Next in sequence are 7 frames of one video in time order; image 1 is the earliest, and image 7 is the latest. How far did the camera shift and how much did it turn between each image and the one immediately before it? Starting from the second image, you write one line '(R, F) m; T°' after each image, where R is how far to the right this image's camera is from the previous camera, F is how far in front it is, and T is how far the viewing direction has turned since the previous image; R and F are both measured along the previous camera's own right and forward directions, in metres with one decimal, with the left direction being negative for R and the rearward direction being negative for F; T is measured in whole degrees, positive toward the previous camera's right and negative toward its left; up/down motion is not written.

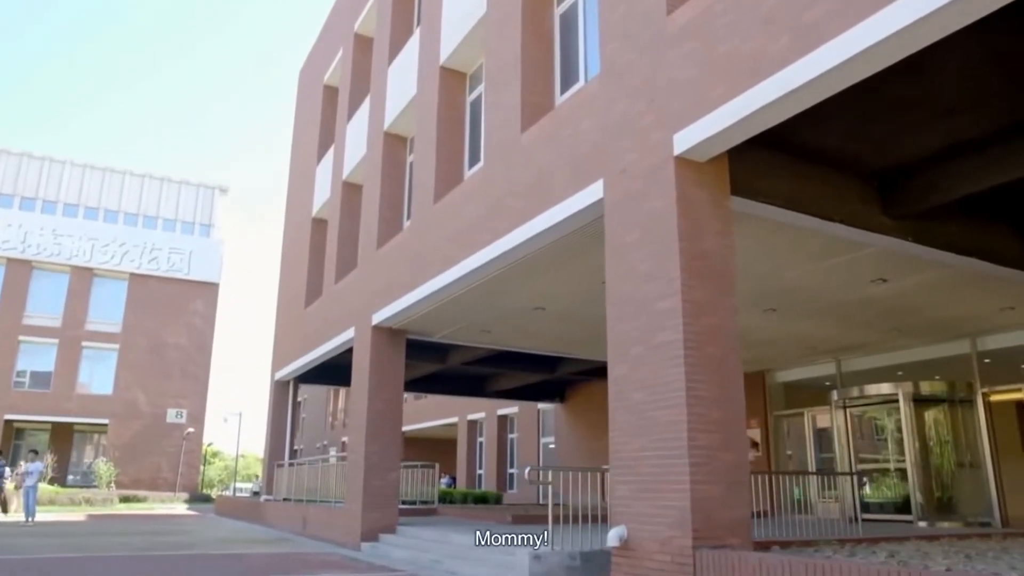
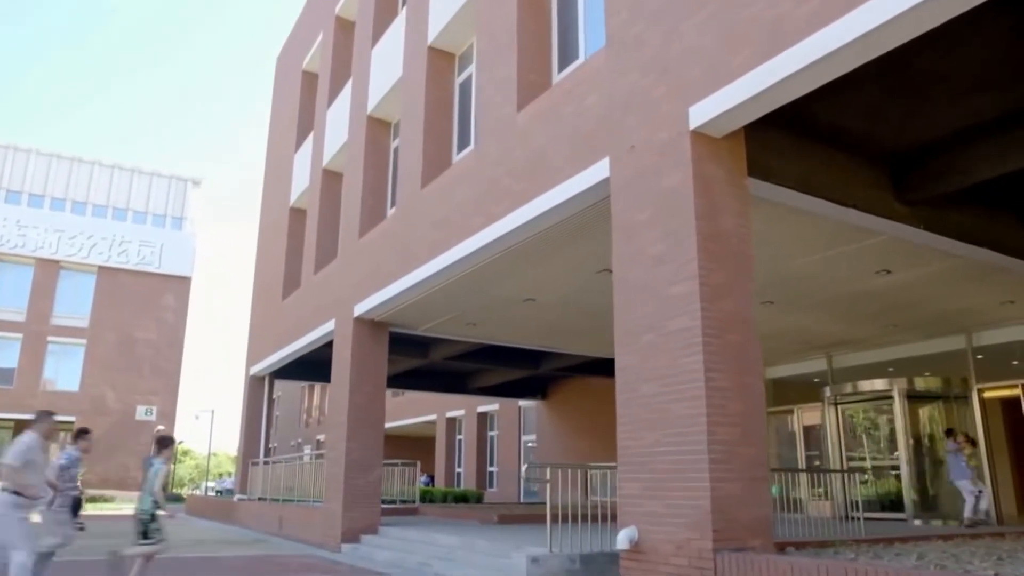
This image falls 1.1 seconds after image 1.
(-0.2, +0.5) m; +2°
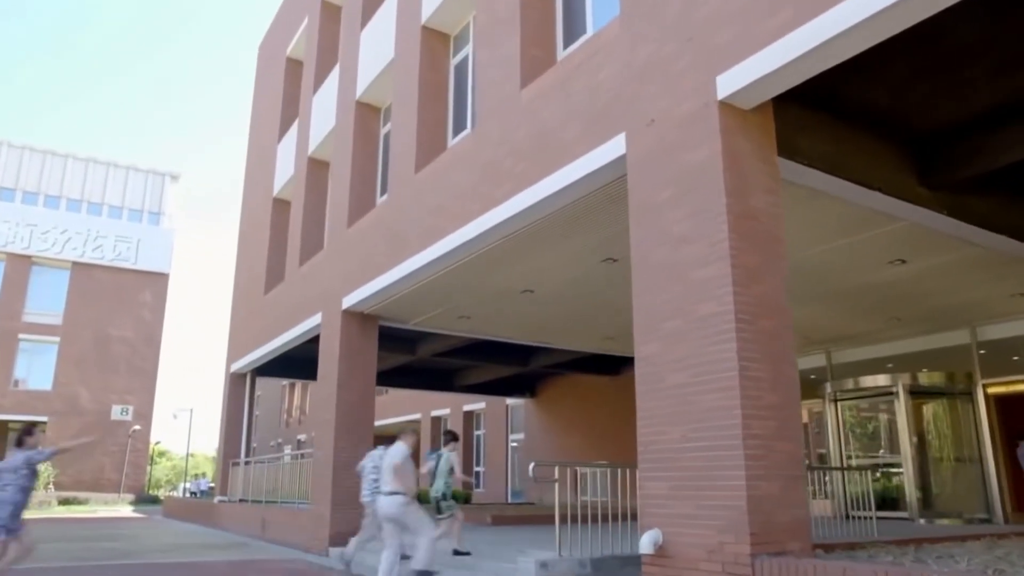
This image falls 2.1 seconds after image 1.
(-0.2, +0.5) m; +1°
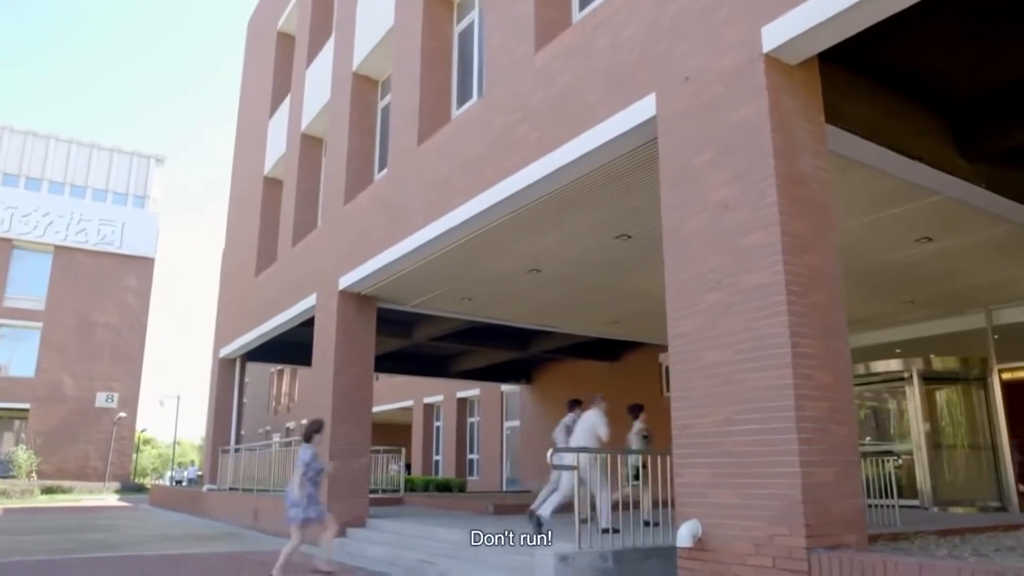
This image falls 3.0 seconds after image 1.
(-0.2, +0.5) m; +1°
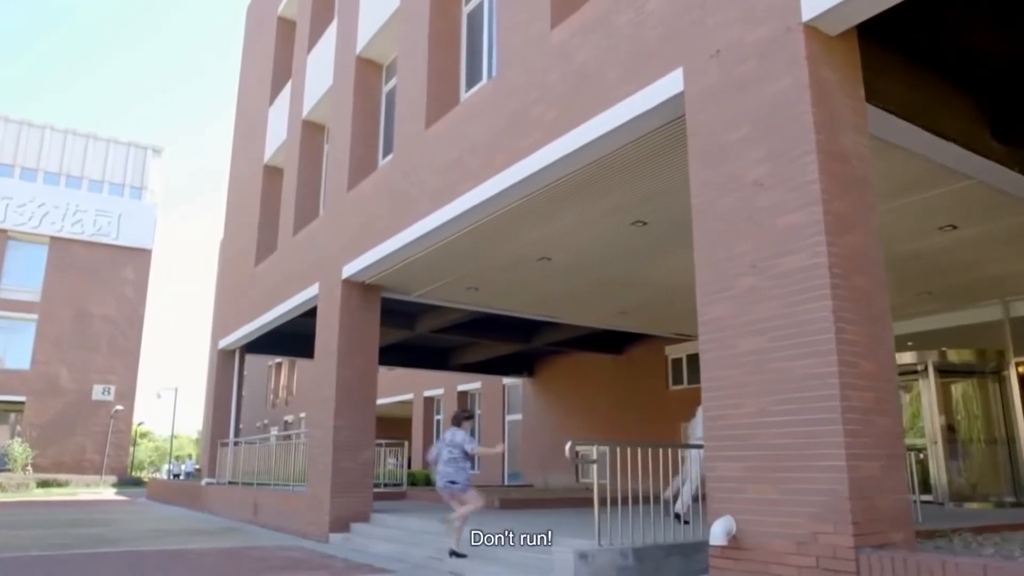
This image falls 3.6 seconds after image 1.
(-0.2, +0.3) m; 0°
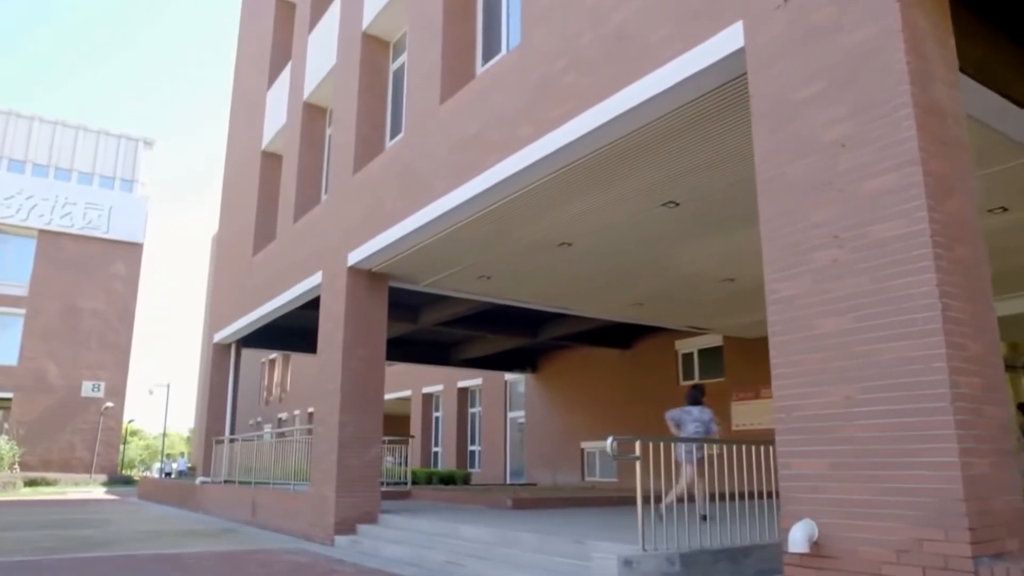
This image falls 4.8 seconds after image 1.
(-0.3, +0.6) m; +1°
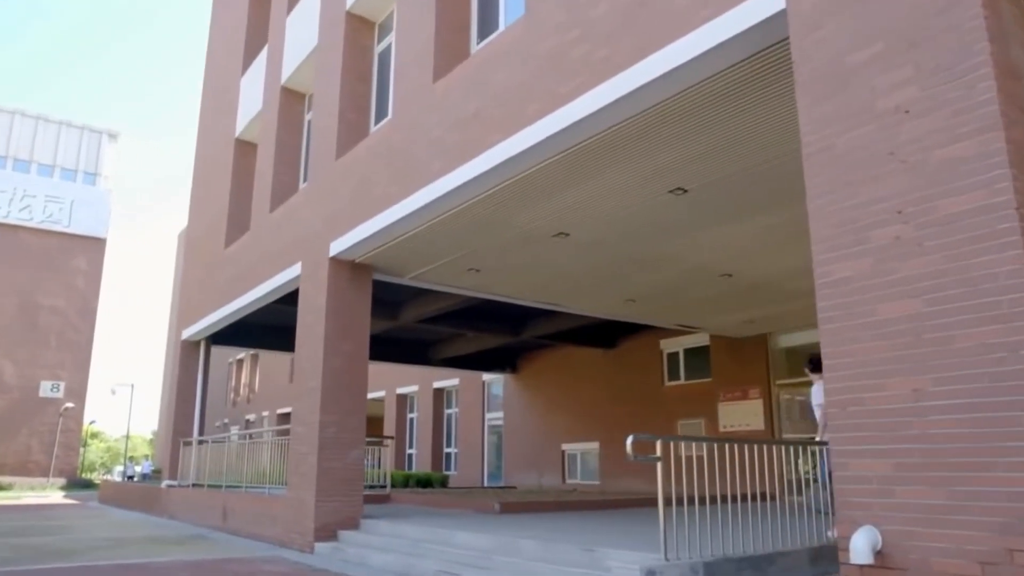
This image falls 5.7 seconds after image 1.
(-0.3, +0.5) m; +2°
